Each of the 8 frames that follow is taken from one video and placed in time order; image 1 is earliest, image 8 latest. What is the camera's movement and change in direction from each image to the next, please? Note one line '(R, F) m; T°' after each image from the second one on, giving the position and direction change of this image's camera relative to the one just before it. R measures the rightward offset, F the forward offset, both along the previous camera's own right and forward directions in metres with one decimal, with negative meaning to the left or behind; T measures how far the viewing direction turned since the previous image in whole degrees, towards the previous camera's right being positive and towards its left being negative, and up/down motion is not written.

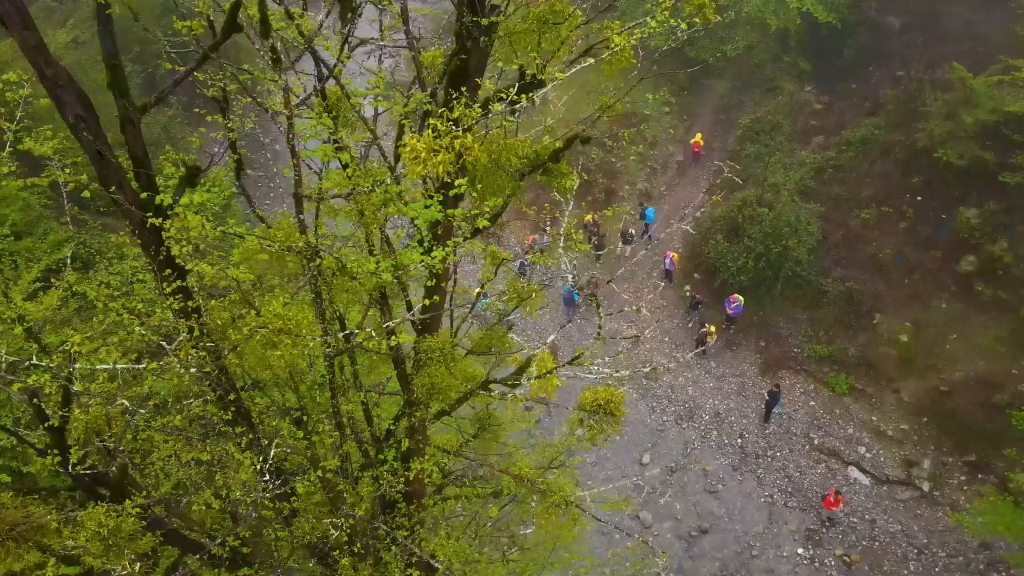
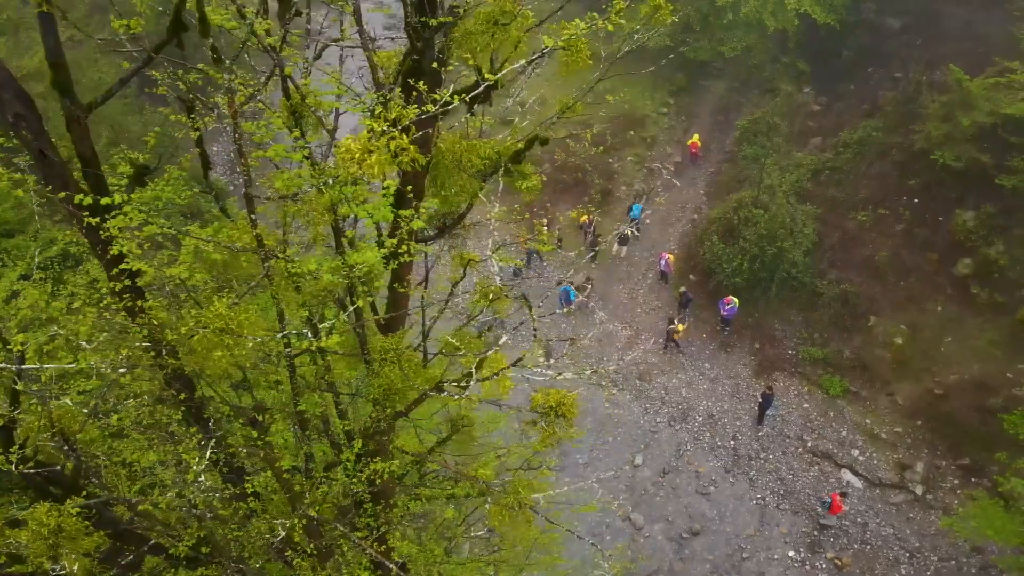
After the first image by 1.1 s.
(+0.3, 0.0) m; 0°
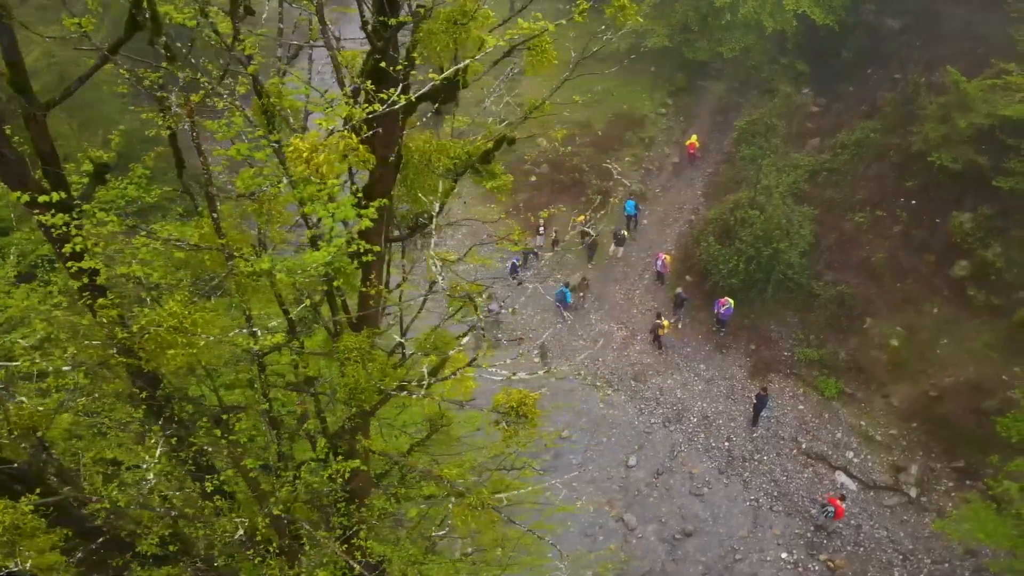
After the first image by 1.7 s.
(+0.2, 0.0) m; 0°
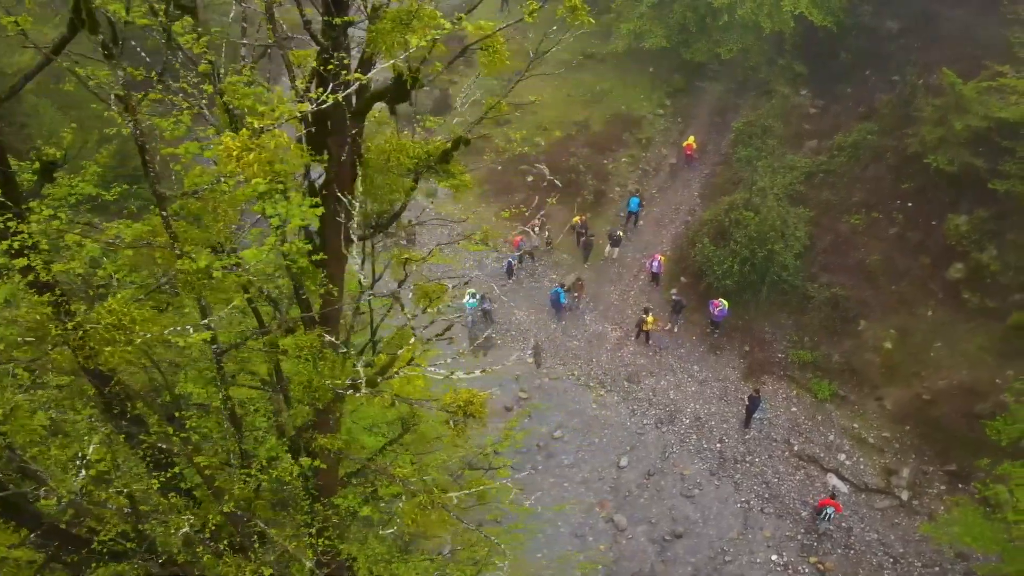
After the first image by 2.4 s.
(+0.3, 0.0) m; 0°
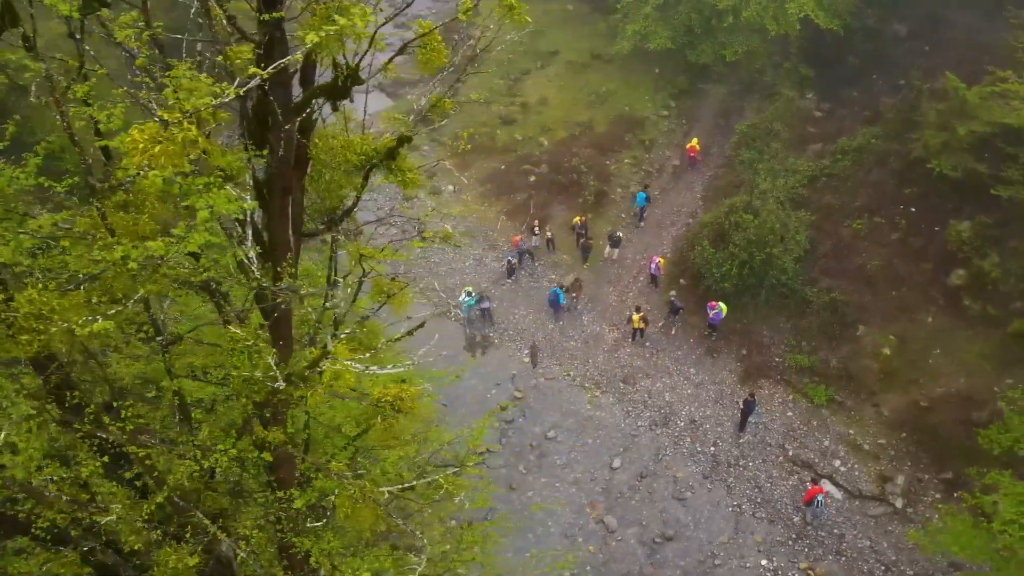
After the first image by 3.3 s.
(+0.4, 0.0) m; -1°
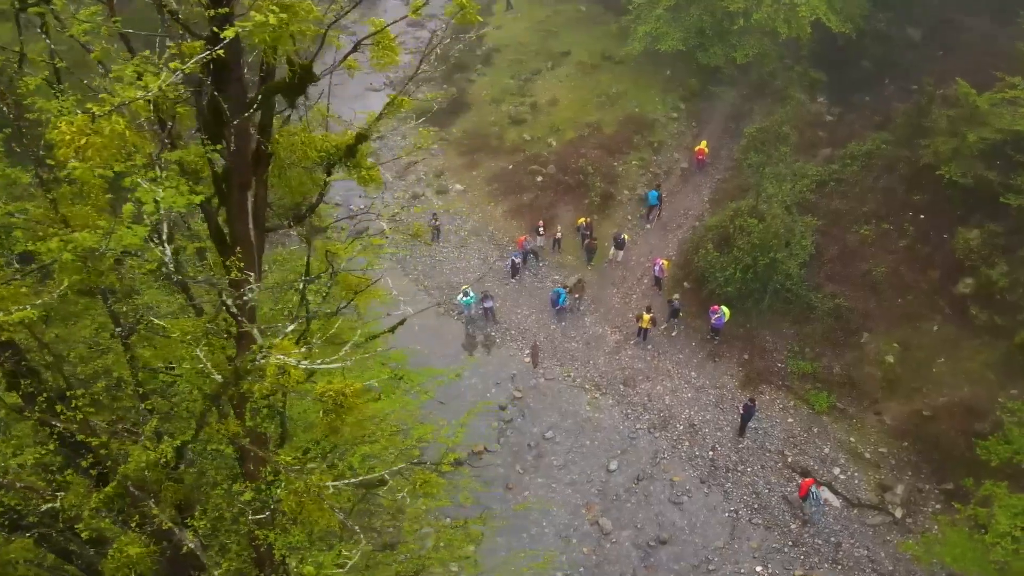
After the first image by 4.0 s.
(+0.3, 0.0) m; -1°
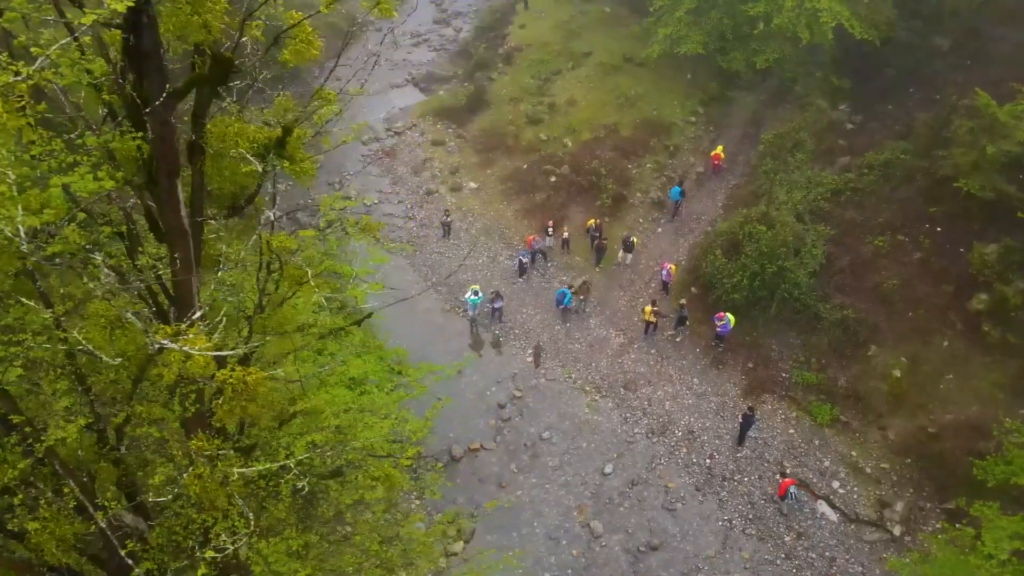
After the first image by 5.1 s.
(+0.6, 0.0) m; -2°
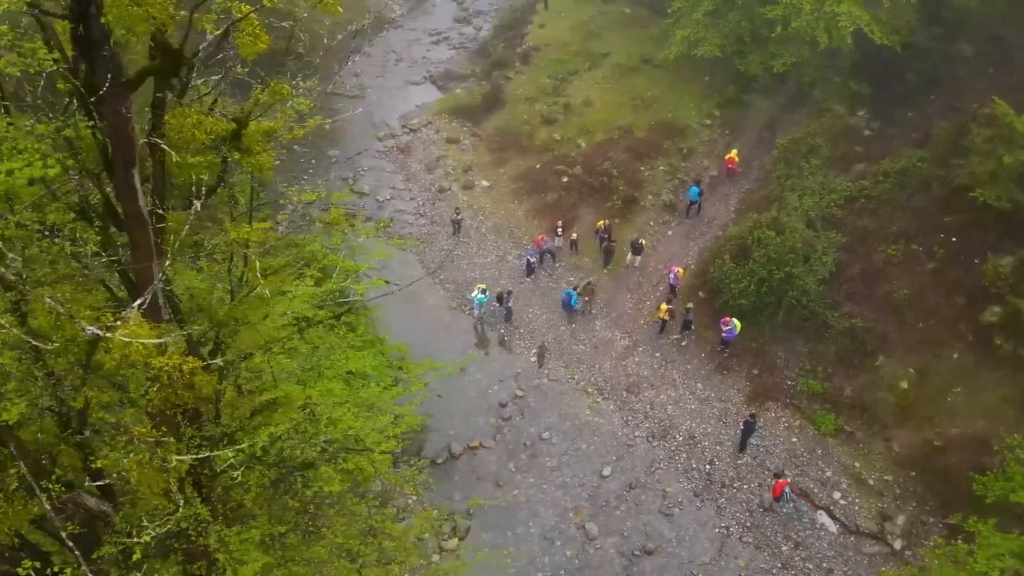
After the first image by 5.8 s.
(+0.4, 0.0) m; -2°
